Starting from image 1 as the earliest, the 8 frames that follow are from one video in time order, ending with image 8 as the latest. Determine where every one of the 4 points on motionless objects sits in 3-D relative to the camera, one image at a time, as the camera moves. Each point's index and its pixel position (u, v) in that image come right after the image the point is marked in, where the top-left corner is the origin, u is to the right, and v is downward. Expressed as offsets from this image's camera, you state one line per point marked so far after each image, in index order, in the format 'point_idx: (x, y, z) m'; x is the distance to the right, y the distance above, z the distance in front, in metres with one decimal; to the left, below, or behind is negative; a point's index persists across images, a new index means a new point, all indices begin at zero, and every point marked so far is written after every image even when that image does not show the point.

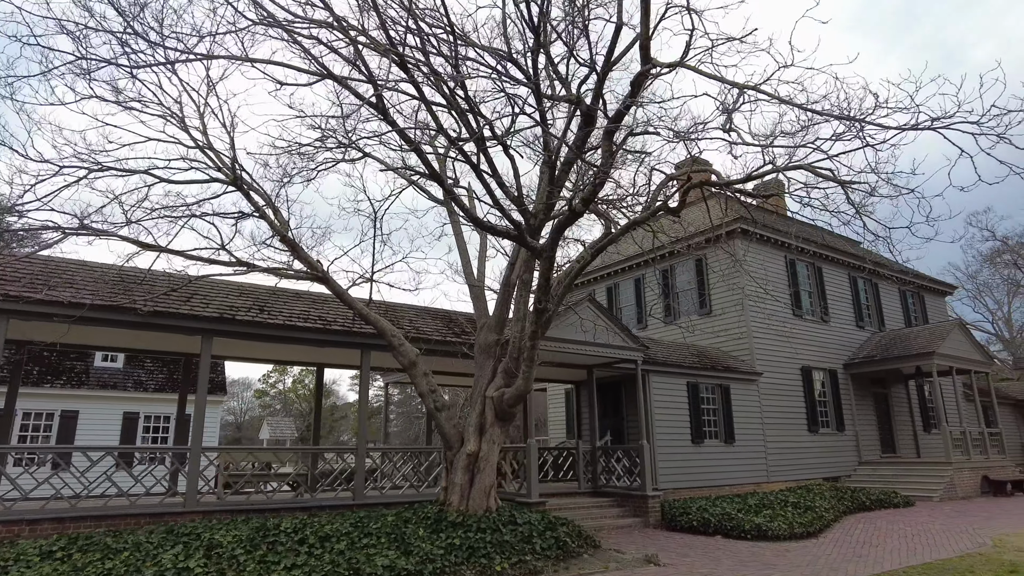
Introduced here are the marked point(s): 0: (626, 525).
0: (+1.8, -3.8, +10.7) m
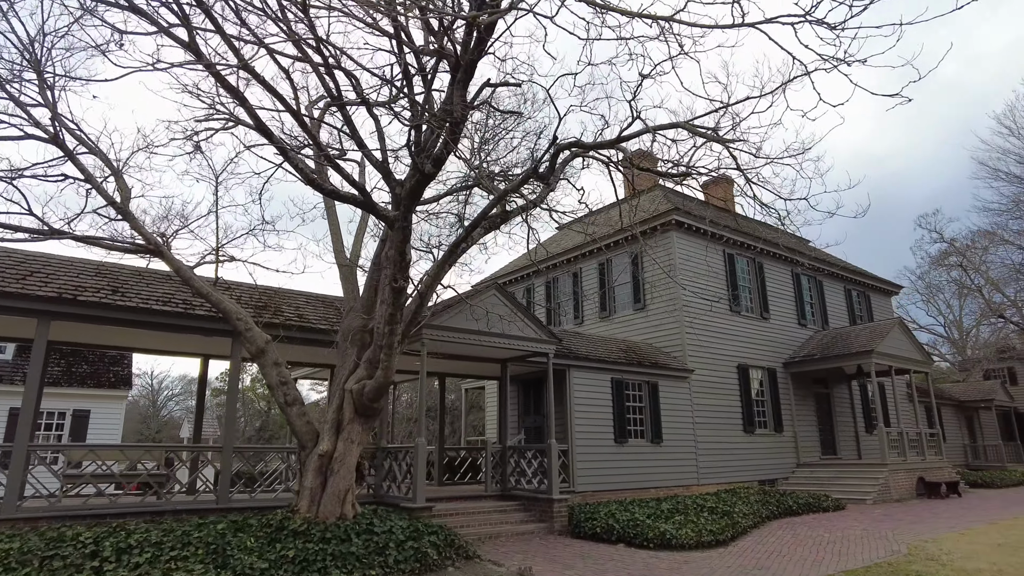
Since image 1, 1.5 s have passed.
0: (+0.2, -3.6, +9.9) m
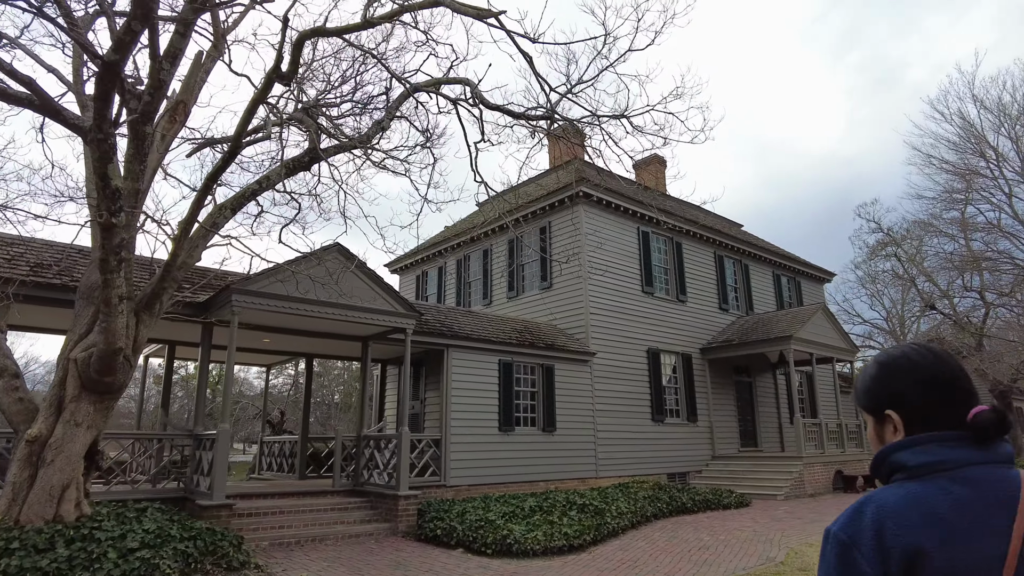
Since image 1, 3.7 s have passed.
0: (-1.9, -3.1, +8.5) m
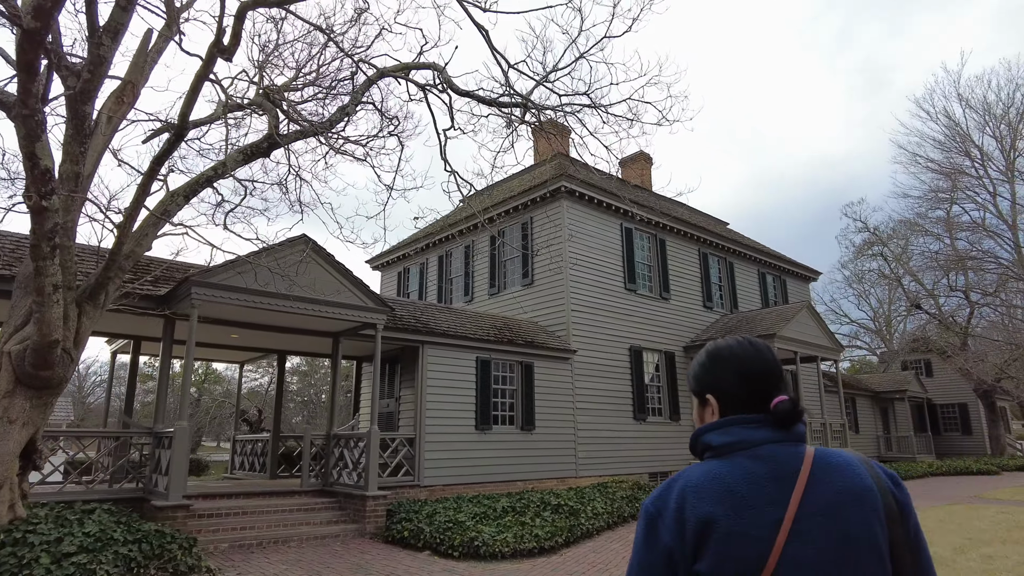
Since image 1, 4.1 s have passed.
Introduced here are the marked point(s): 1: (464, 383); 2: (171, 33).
0: (-2.3, -3.1, +8.2) m
1: (-0.9, -1.7, +11.9) m
2: (-3.2, +2.4, +6.3) m
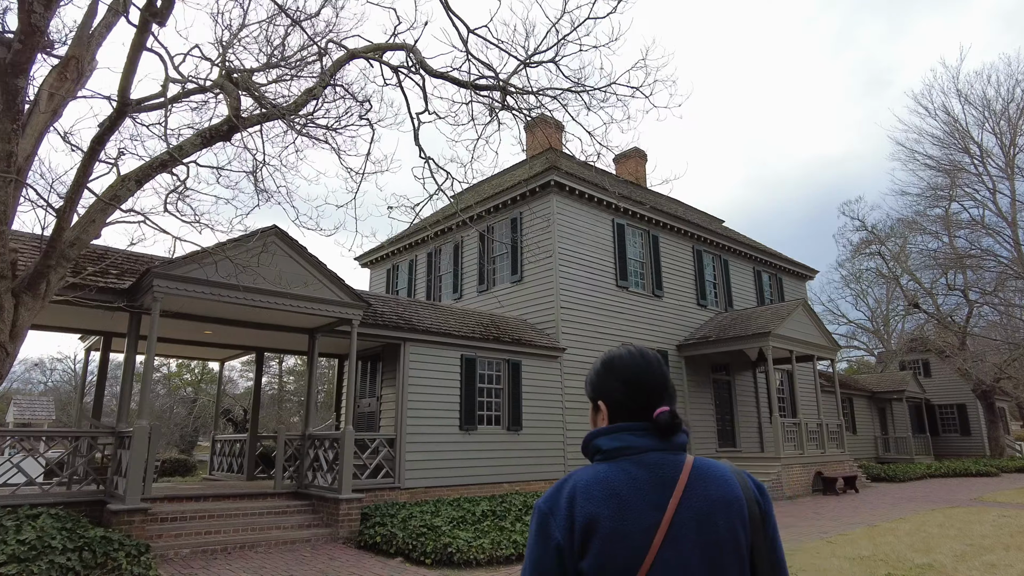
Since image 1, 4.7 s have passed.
0: (-2.5, -3.0, +7.8) m
1: (-1.1, -1.6, +11.5) m
2: (-3.4, +2.5, +5.9) m
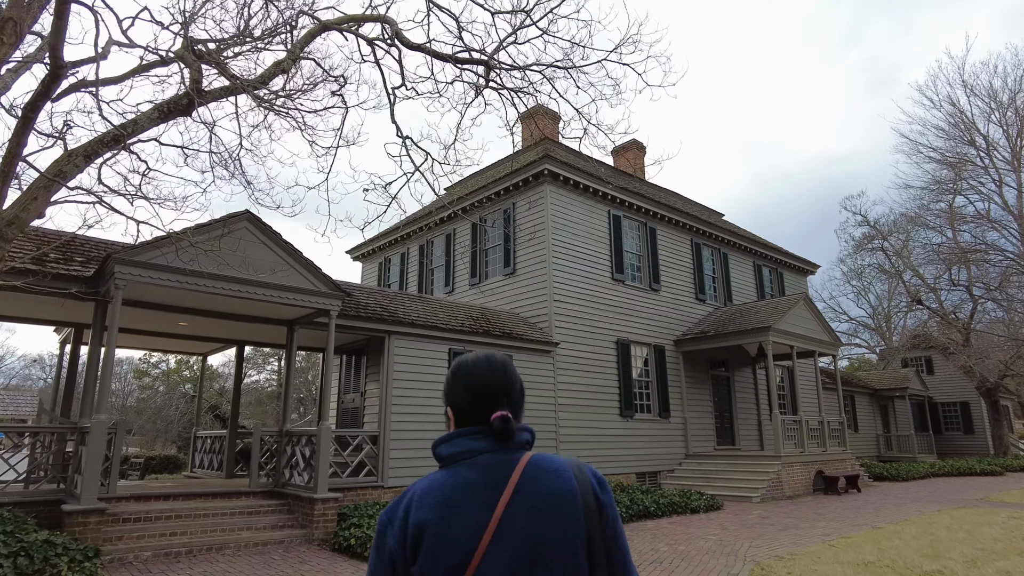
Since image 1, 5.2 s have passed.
0: (-2.7, -2.8, +7.4) m
1: (-1.3, -1.4, +11.1) m
2: (-3.6, +2.6, +5.5) m
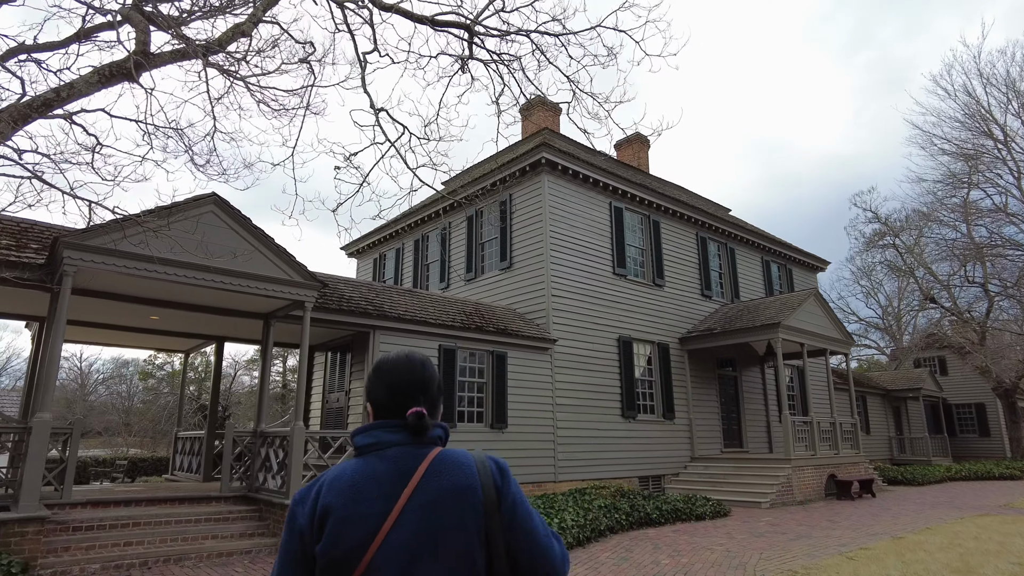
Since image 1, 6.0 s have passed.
0: (-2.8, -2.7, +6.7) m
1: (-1.4, -1.3, +10.5) m
2: (-3.8, +2.7, +4.9) m
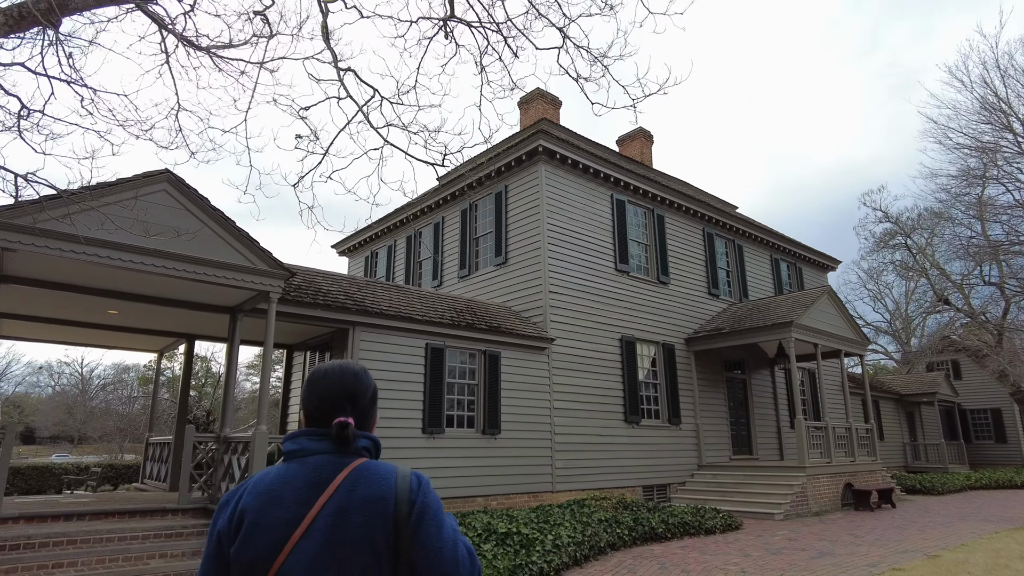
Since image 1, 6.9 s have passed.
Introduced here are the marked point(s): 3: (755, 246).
0: (-3.0, -2.6, +5.9) m
1: (-1.5, -1.2, +9.6) m
2: (-3.9, +2.9, +4.1) m
3: (+6.5, +1.1, +18.0) m
